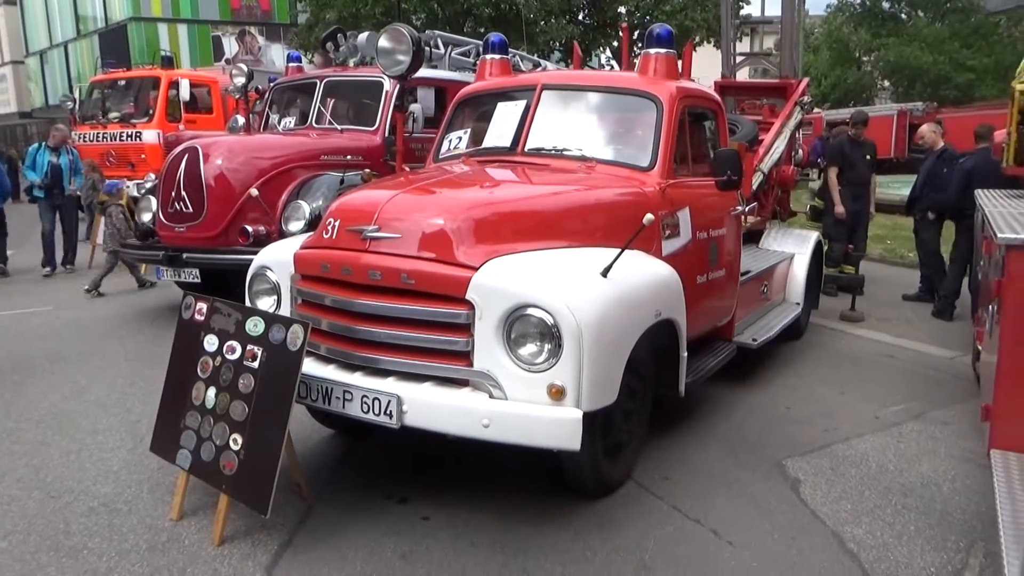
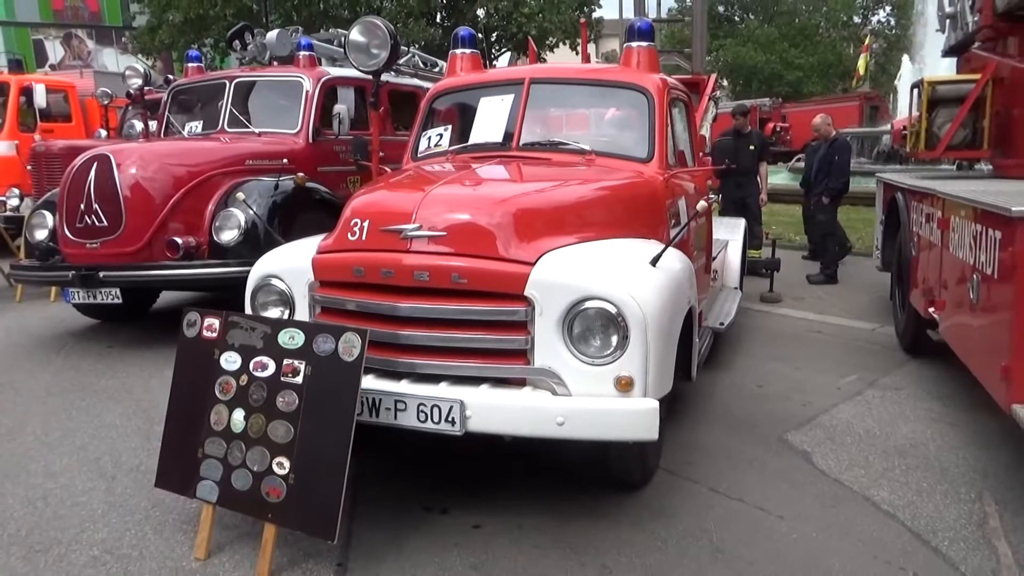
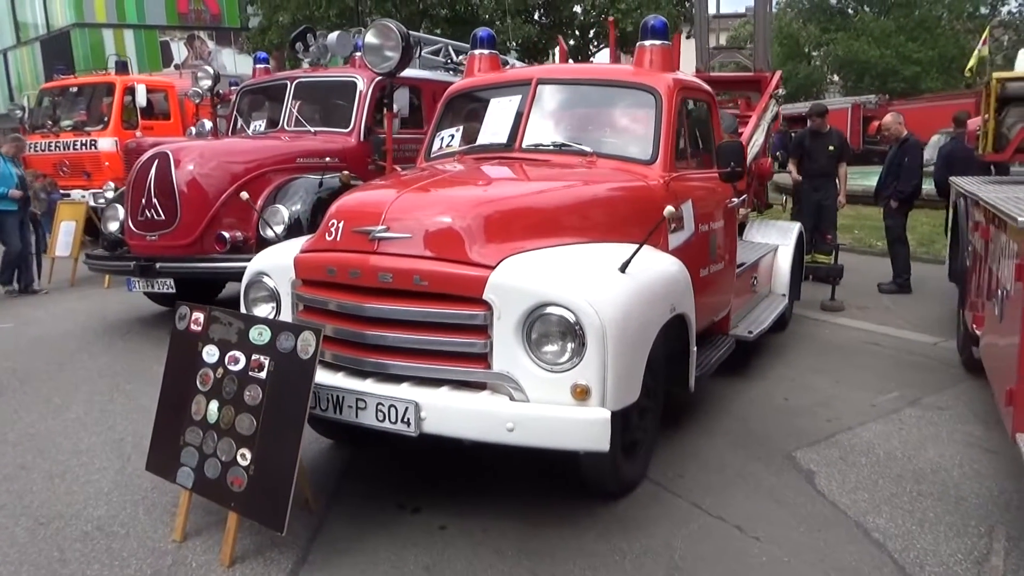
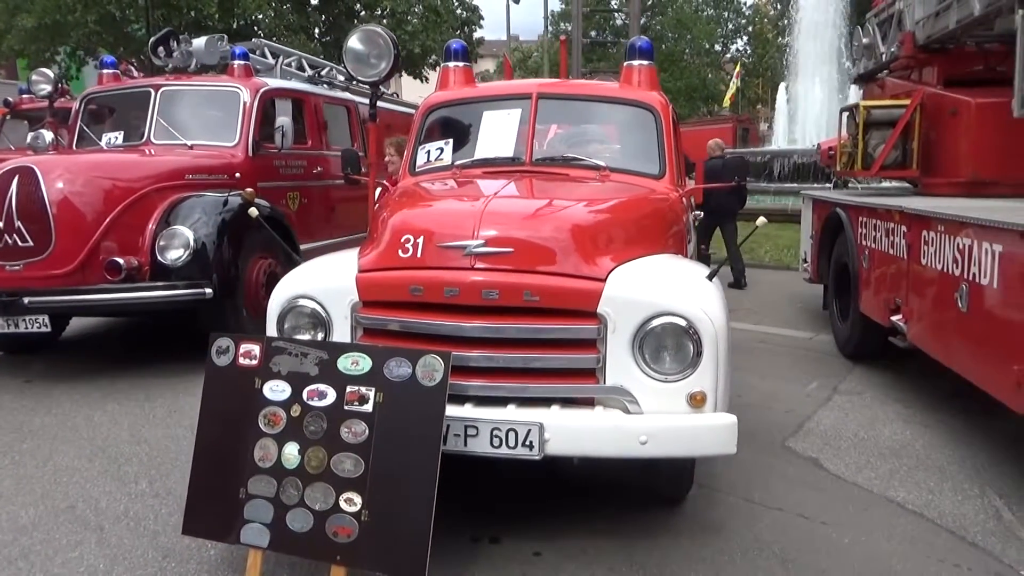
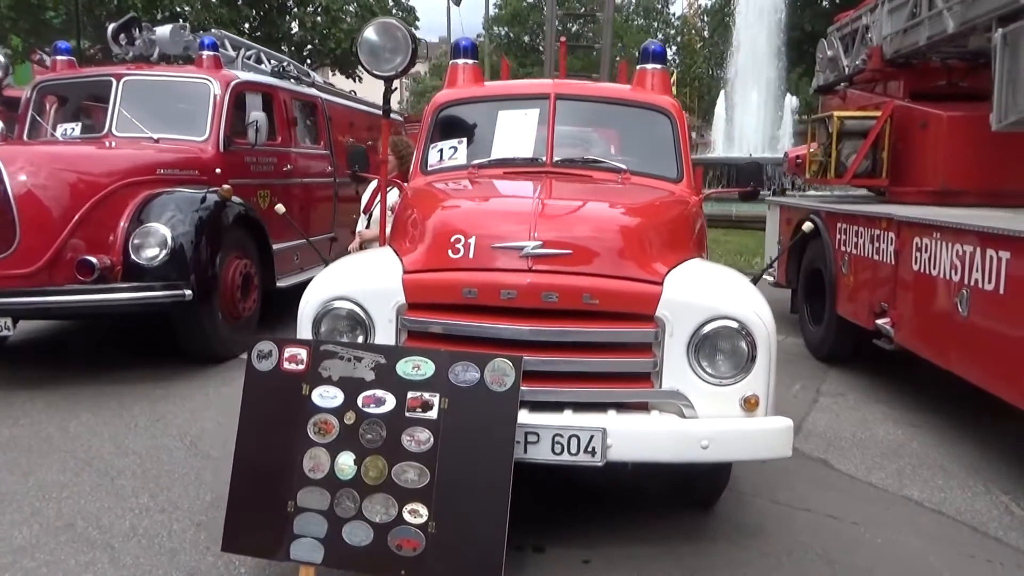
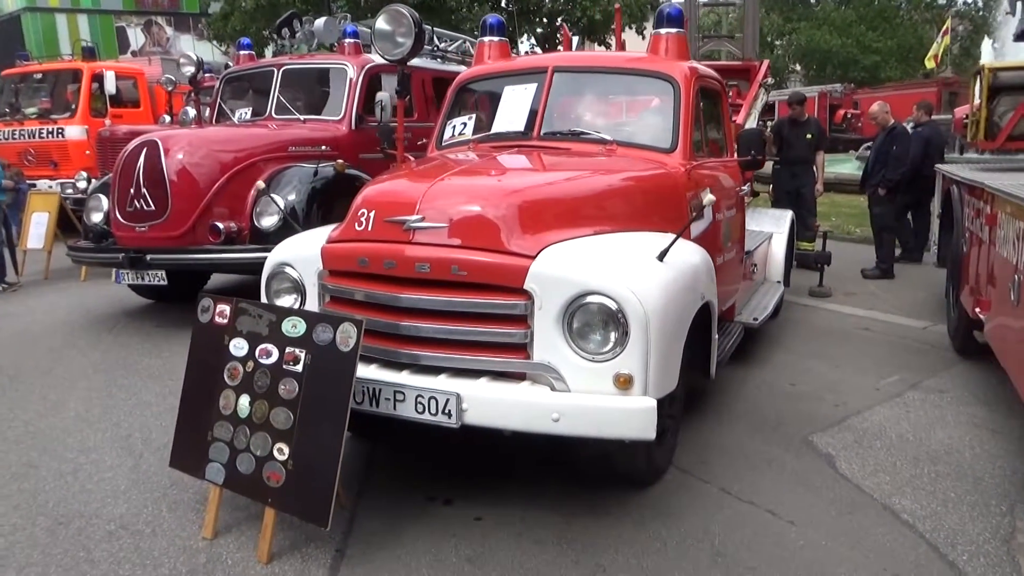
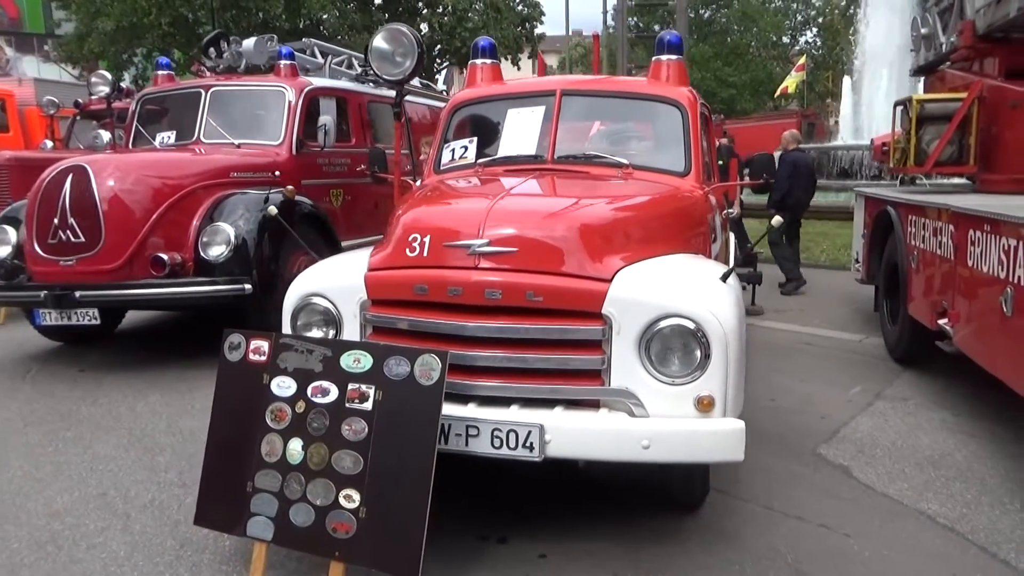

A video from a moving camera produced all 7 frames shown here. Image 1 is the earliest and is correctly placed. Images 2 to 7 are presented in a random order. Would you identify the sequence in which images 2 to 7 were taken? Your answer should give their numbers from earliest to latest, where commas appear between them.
3, 6, 2, 7, 4, 5
